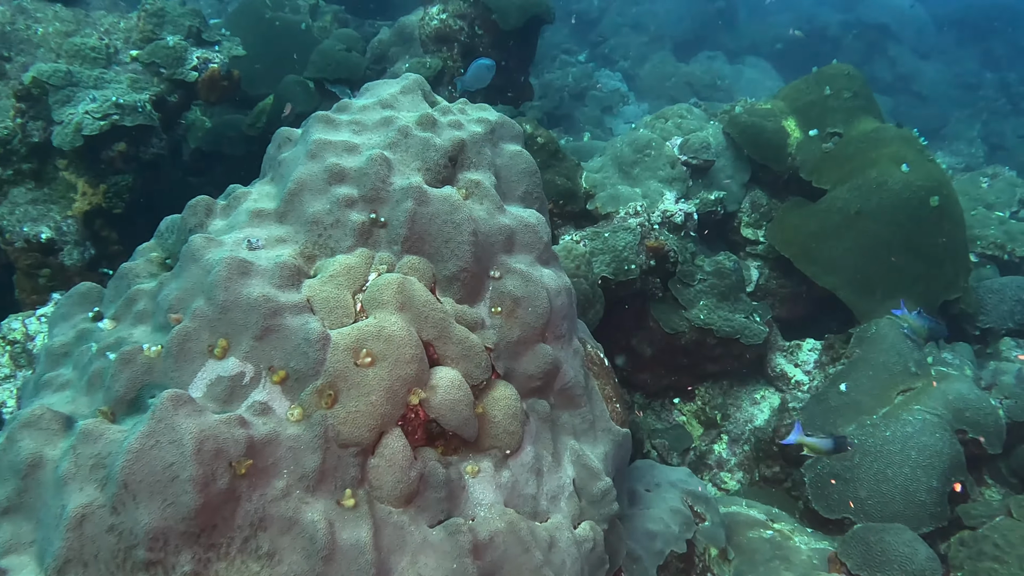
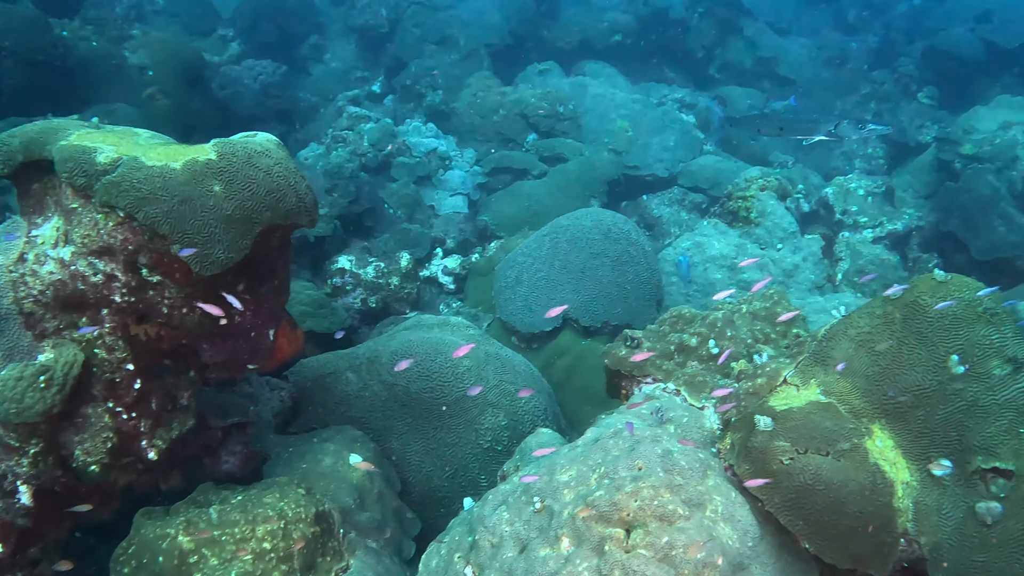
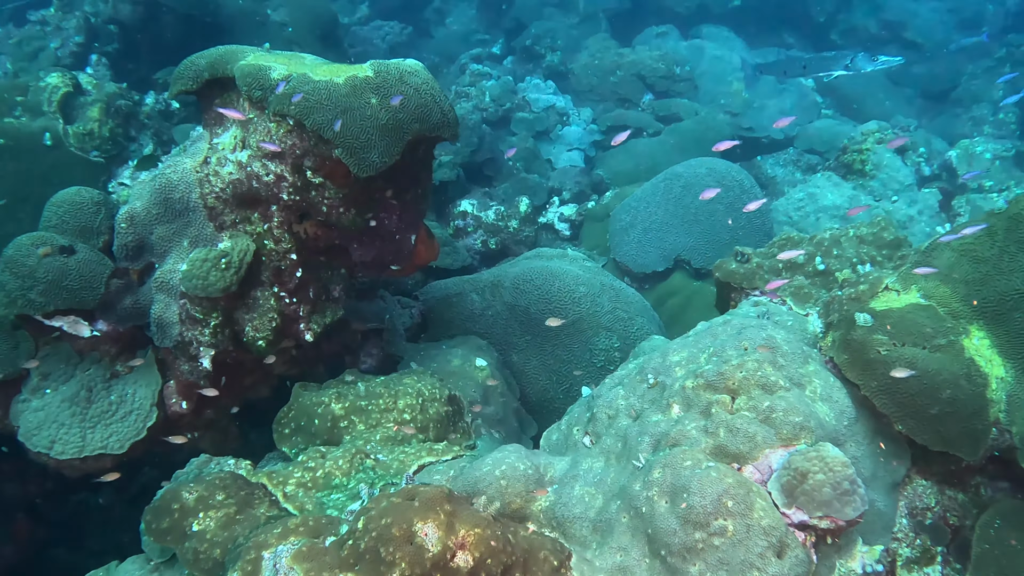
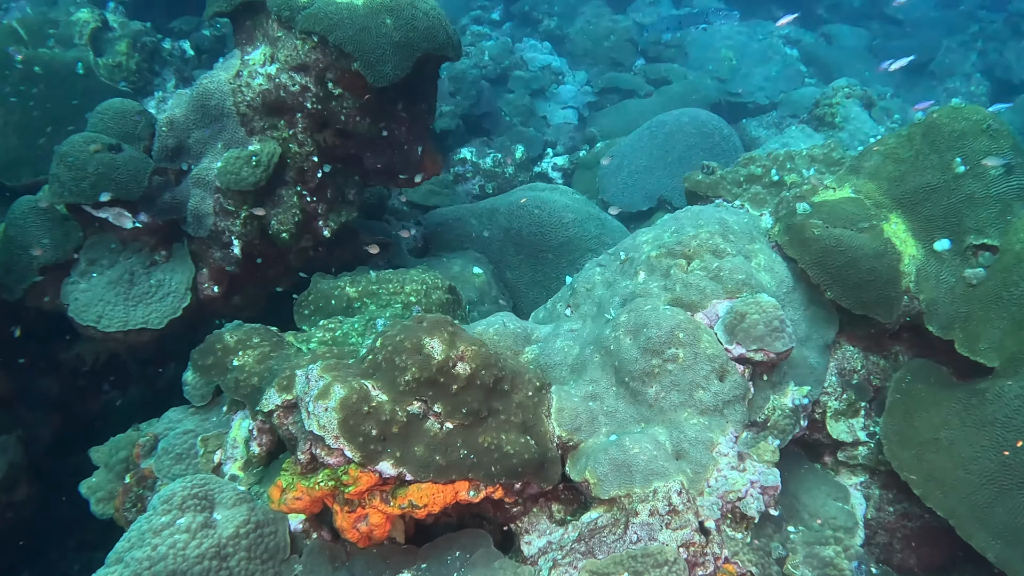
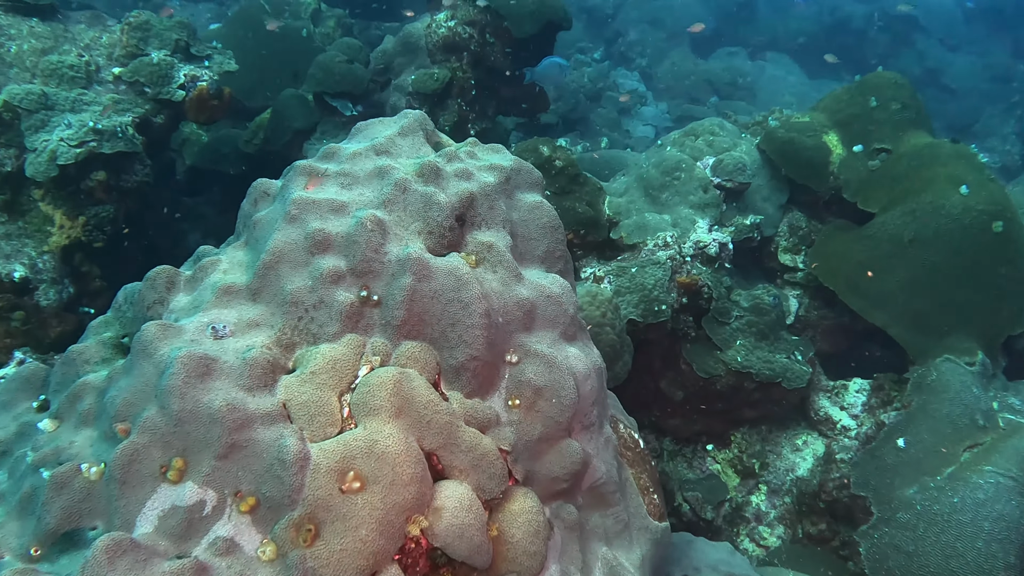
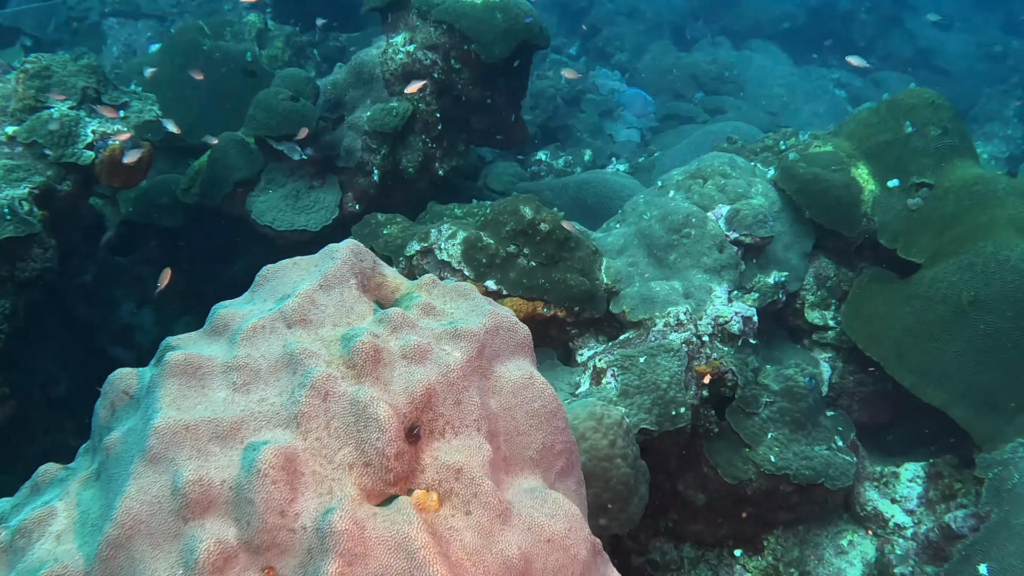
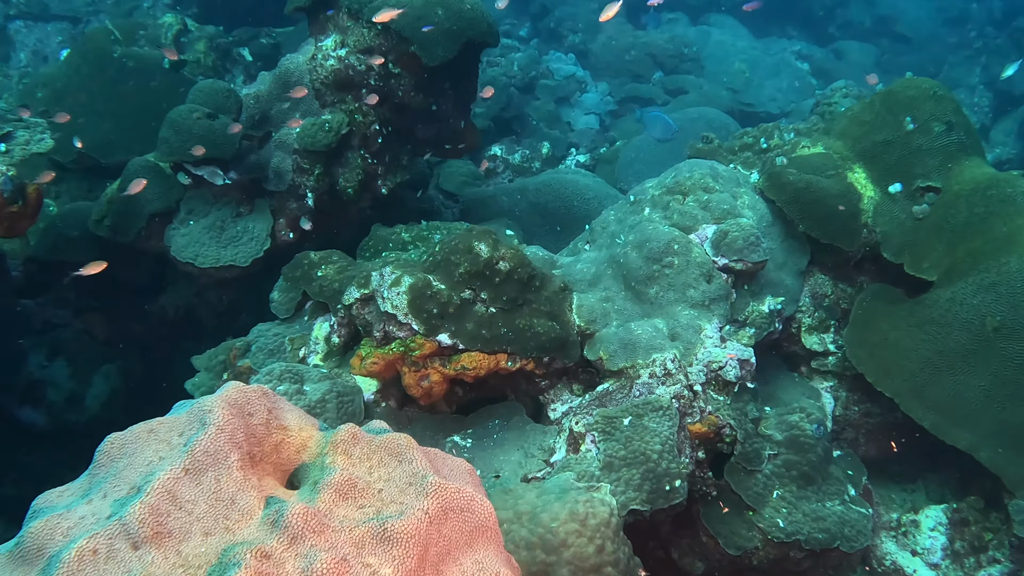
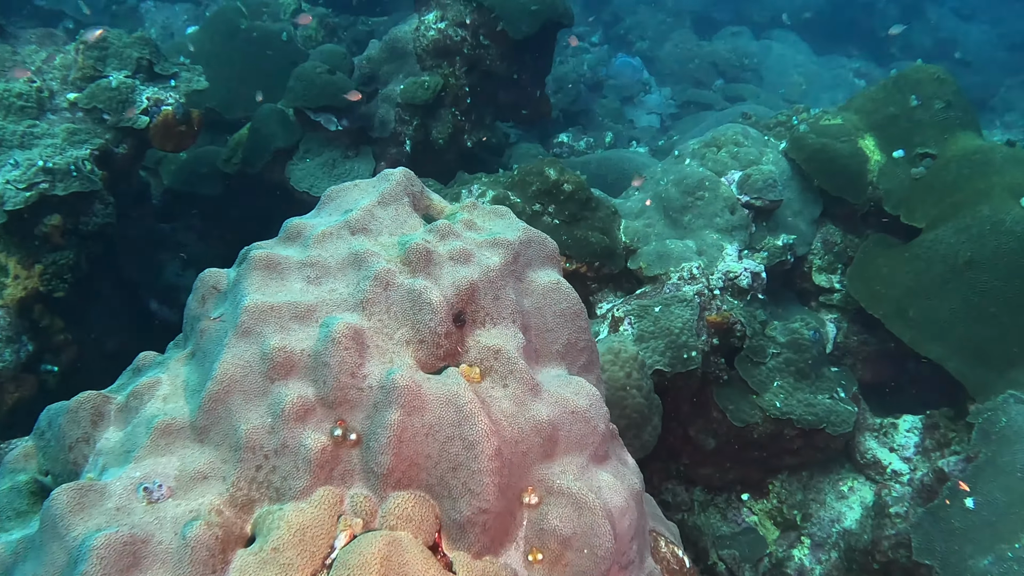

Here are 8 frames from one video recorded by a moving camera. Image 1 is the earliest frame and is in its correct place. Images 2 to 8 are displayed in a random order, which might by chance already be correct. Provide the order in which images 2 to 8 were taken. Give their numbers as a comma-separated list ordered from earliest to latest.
5, 8, 6, 7, 4, 3, 2
